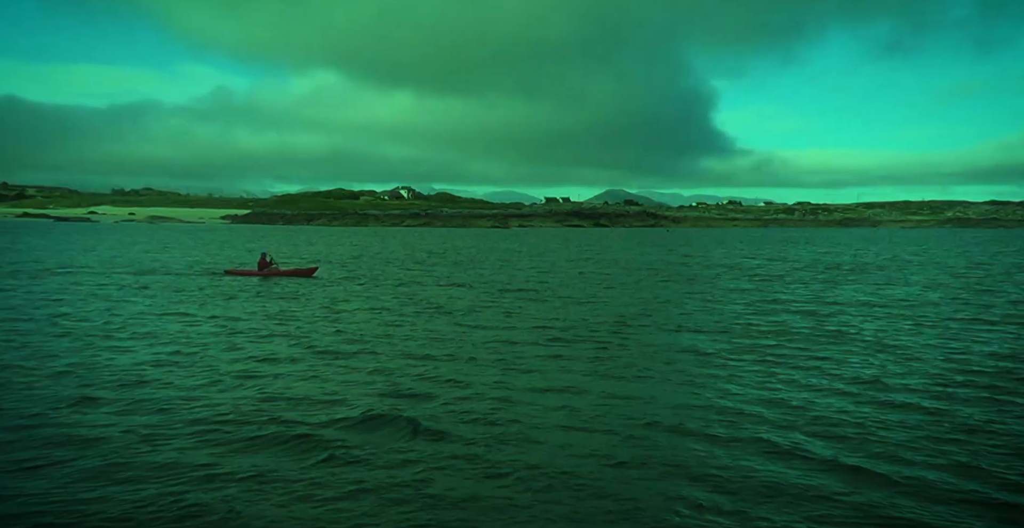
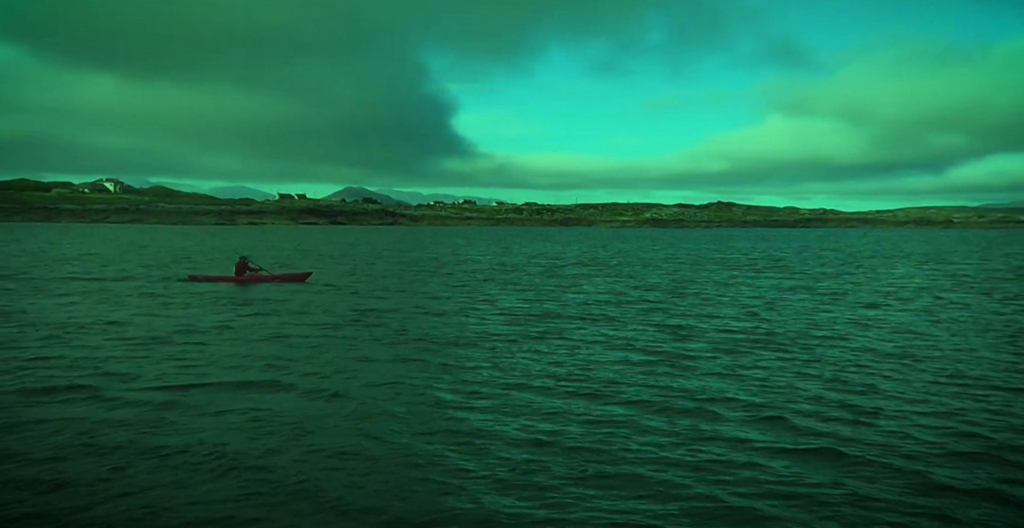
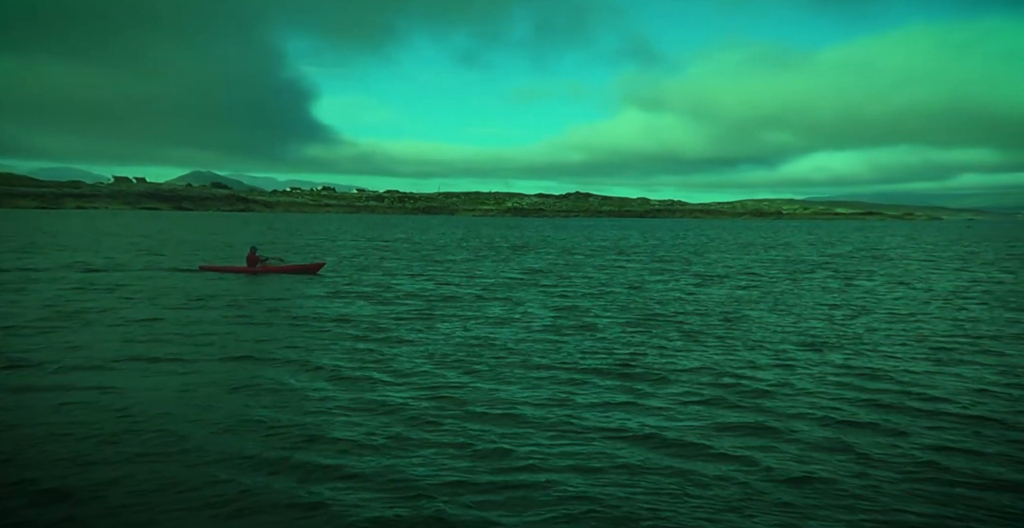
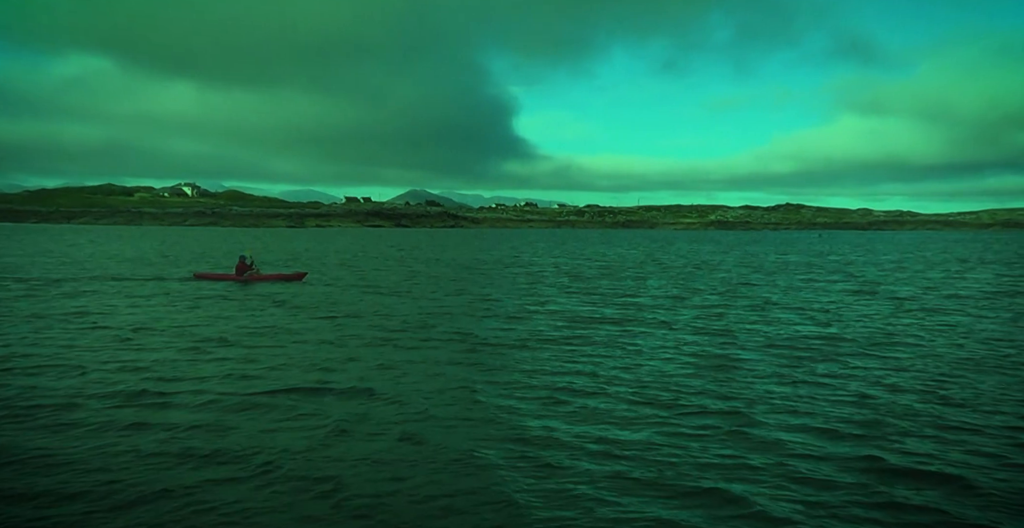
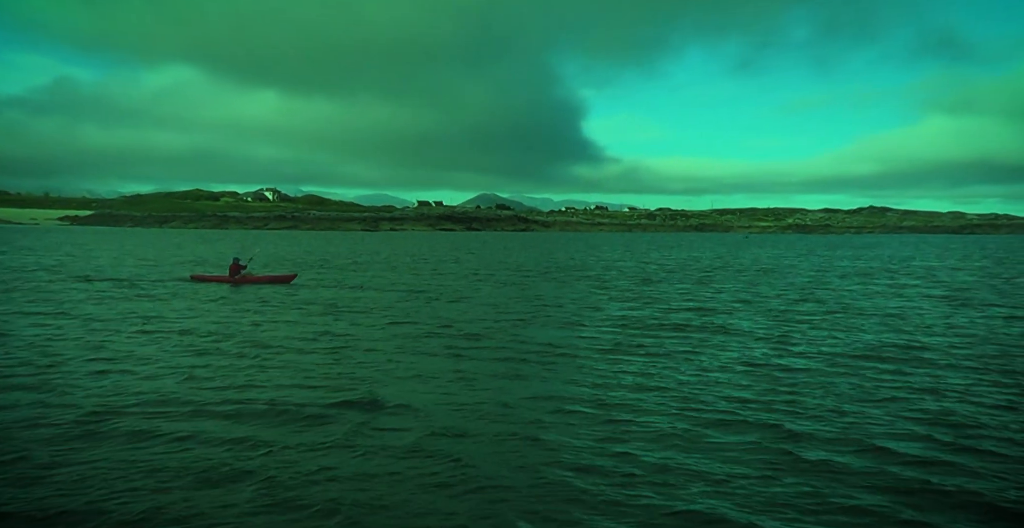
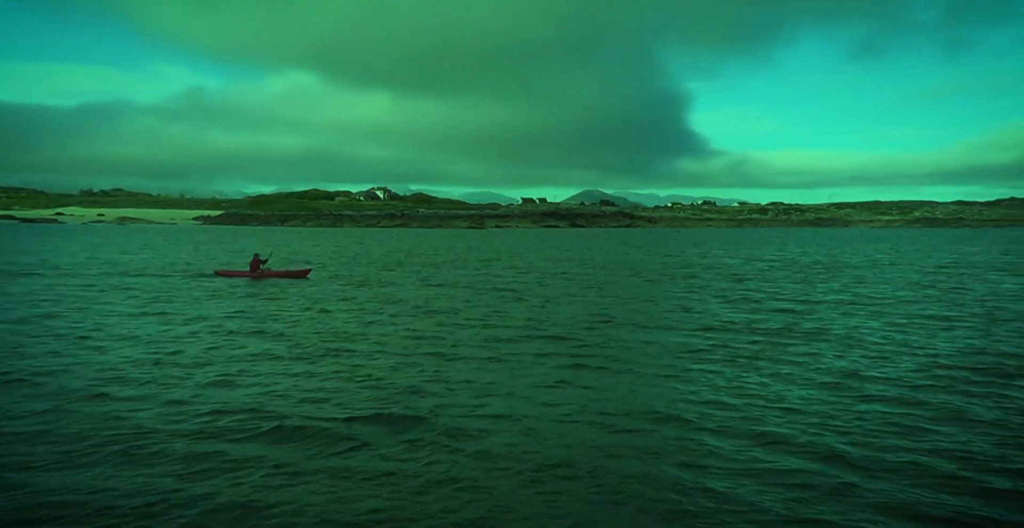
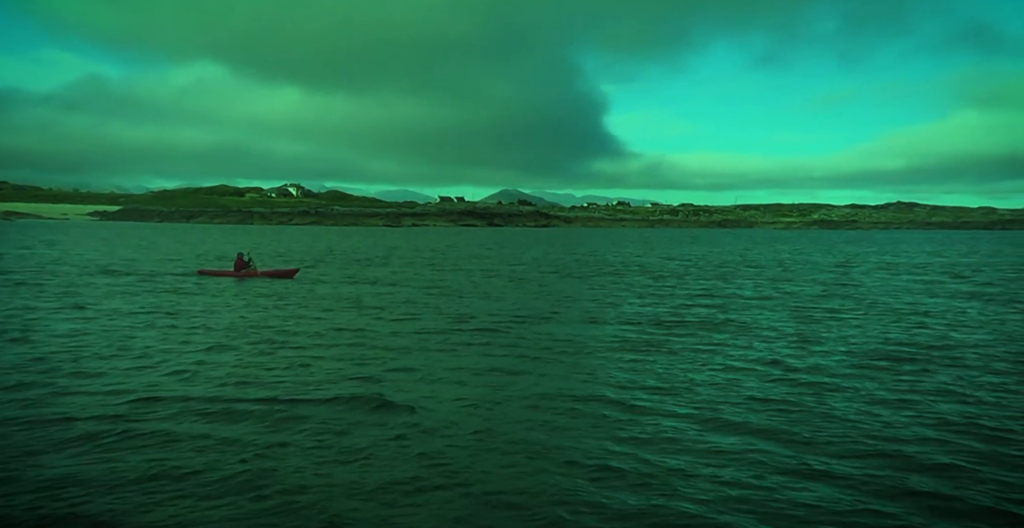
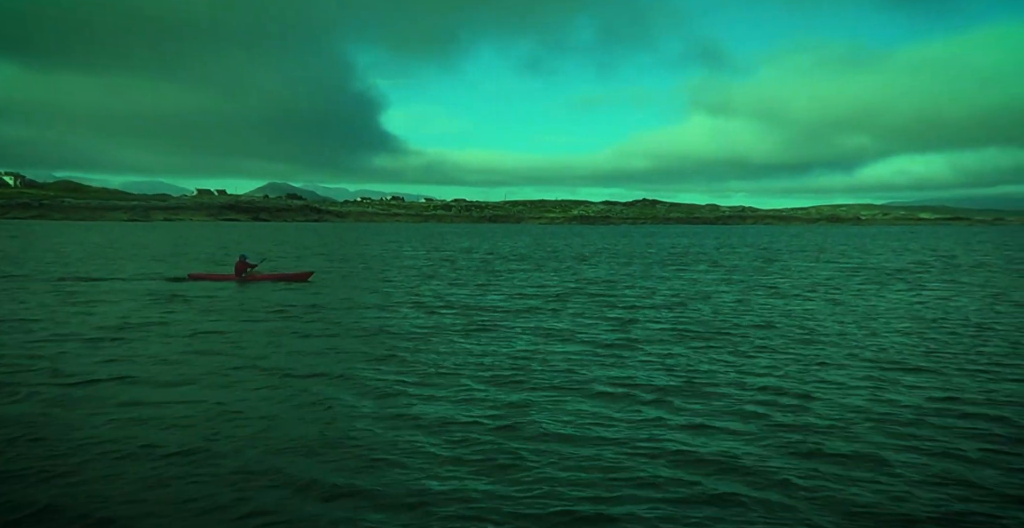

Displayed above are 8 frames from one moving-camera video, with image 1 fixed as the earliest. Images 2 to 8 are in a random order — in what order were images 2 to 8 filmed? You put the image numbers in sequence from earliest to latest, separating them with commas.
6, 7, 5, 4, 2, 8, 3
